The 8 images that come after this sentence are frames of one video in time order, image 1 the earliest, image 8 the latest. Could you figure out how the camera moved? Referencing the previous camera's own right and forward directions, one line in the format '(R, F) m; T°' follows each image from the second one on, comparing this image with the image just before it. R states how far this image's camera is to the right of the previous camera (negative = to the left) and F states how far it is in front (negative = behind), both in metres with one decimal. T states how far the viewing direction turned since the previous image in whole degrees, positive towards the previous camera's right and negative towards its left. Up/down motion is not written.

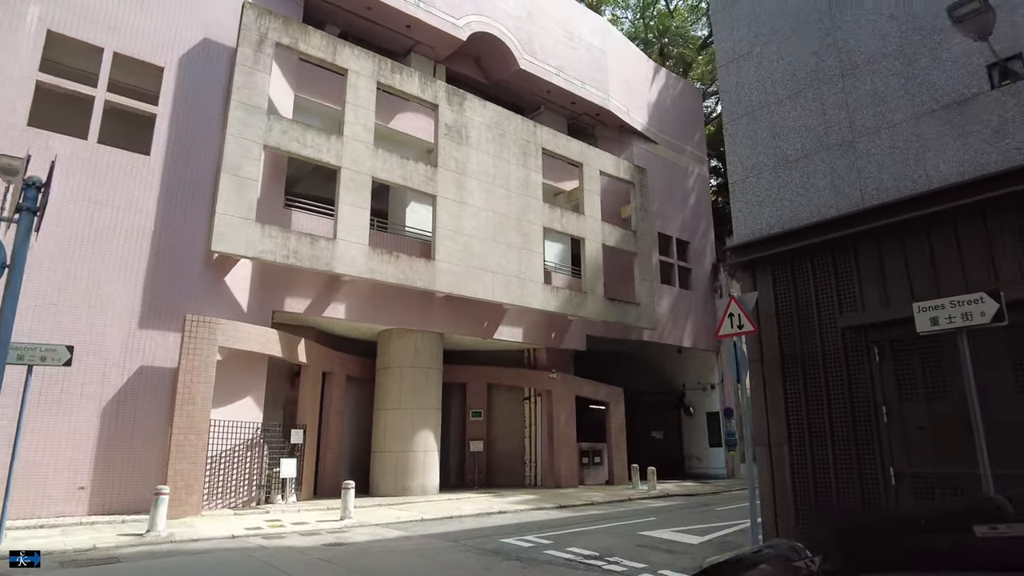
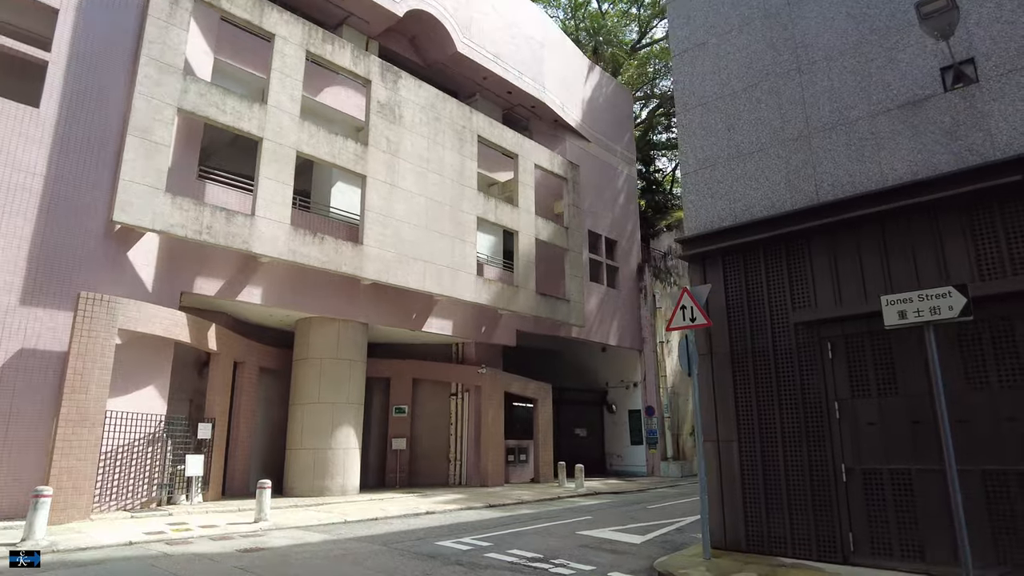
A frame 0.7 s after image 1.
(-0.5, +0.7) m; +8°
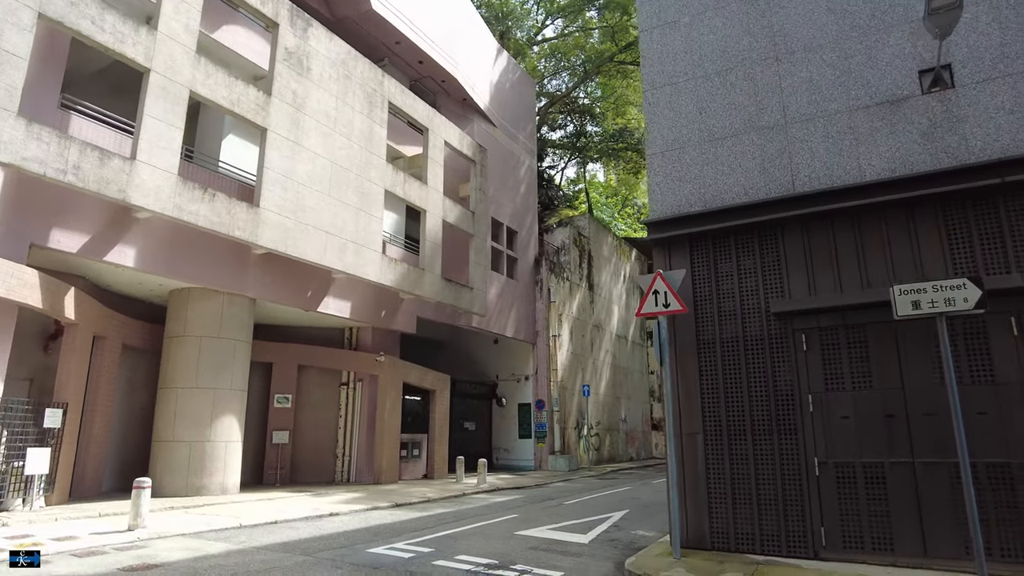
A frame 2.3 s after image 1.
(-1.5, +1.2) m; +13°
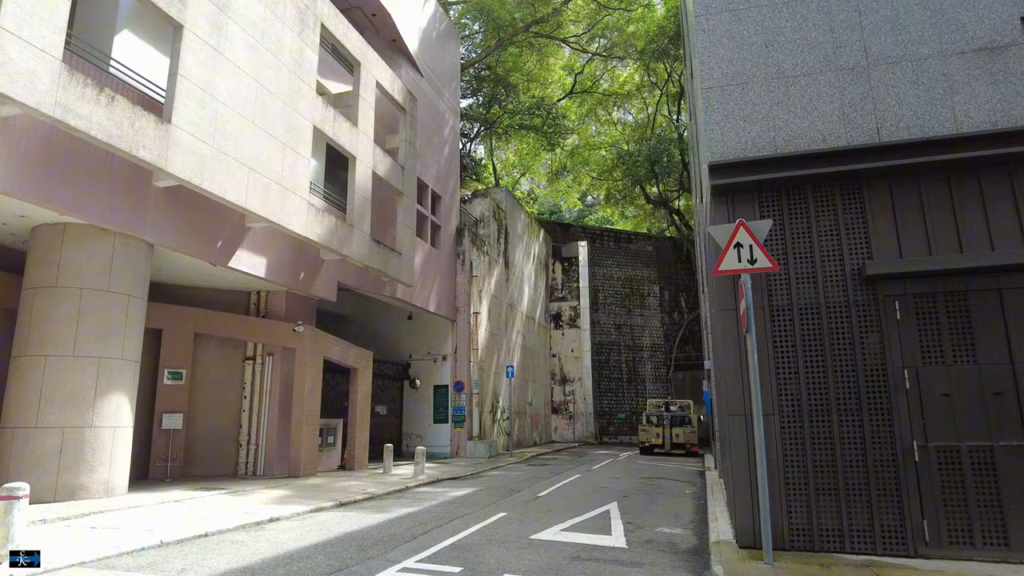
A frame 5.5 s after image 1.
(-2.2, +2.3) m; +13°
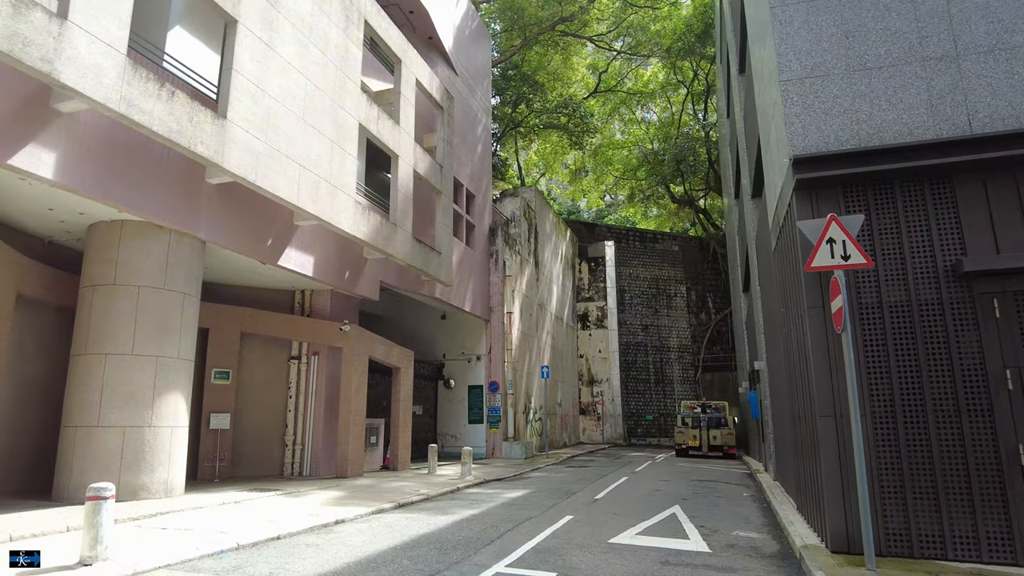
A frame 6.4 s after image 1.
(-0.9, +0.2) m; -1°
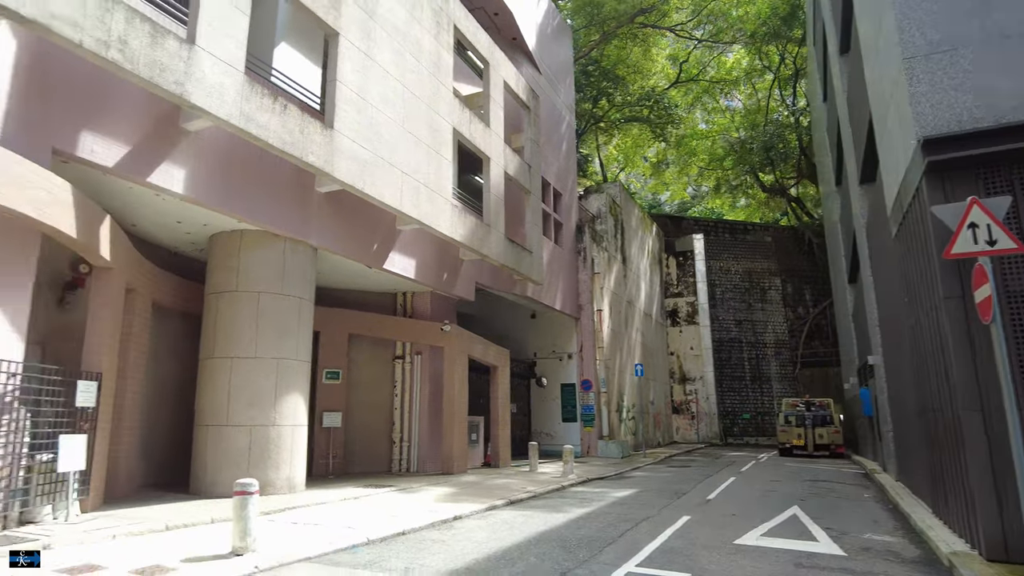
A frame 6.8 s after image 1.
(-0.5, 0.0) m; -7°
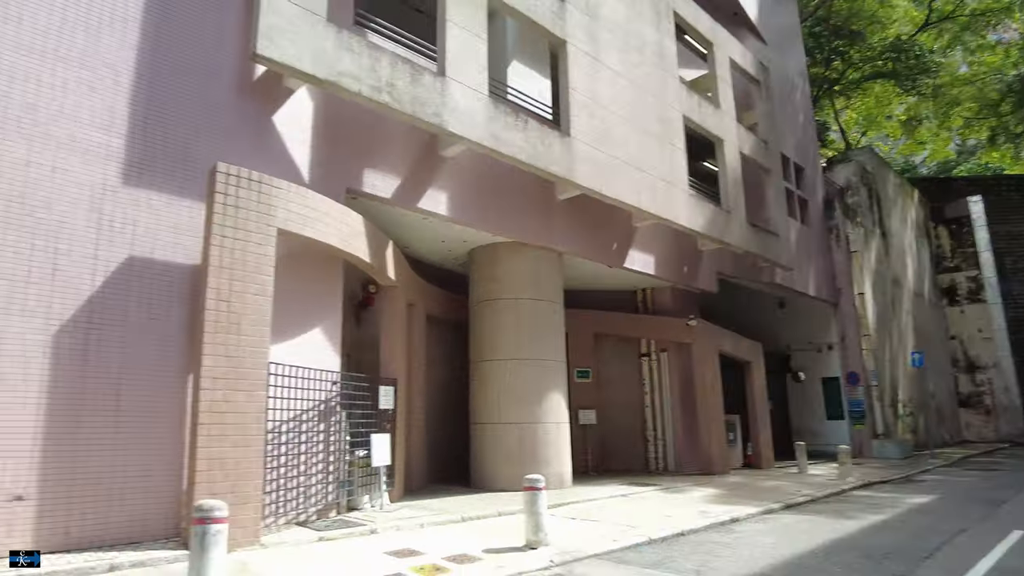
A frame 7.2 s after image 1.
(-0.5, 0.0) m; -19°
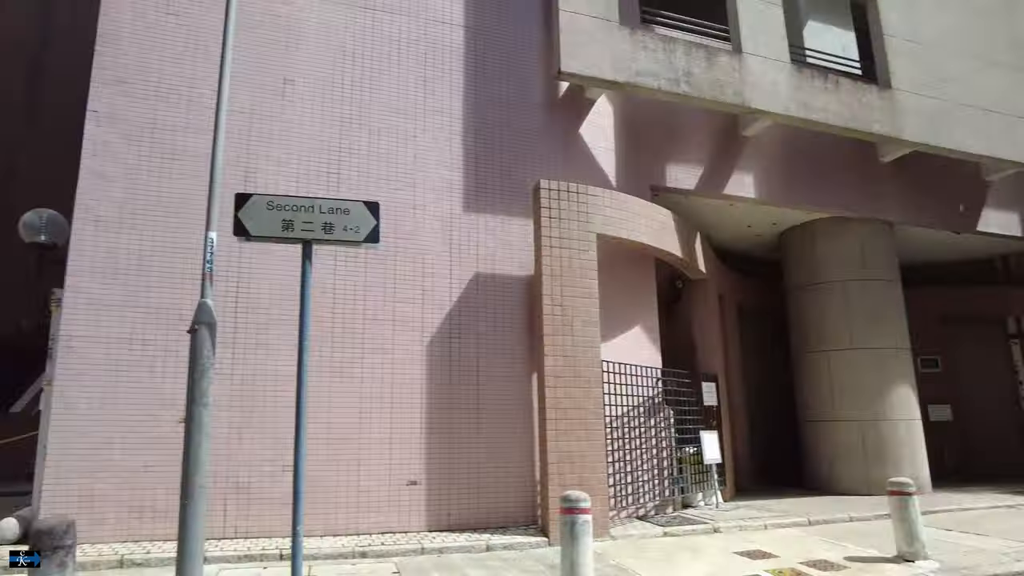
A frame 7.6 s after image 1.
(-0.6, -0.1) m; -24°
